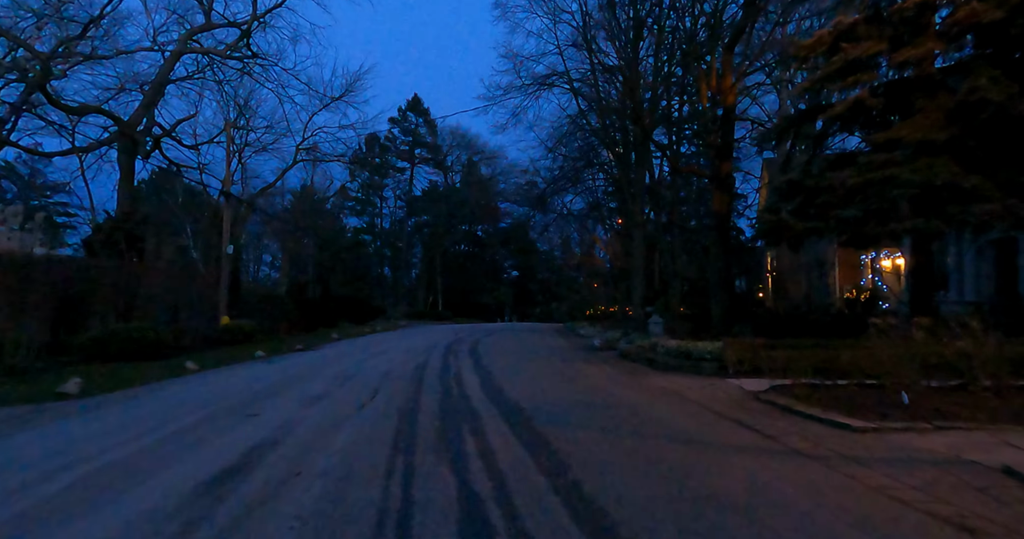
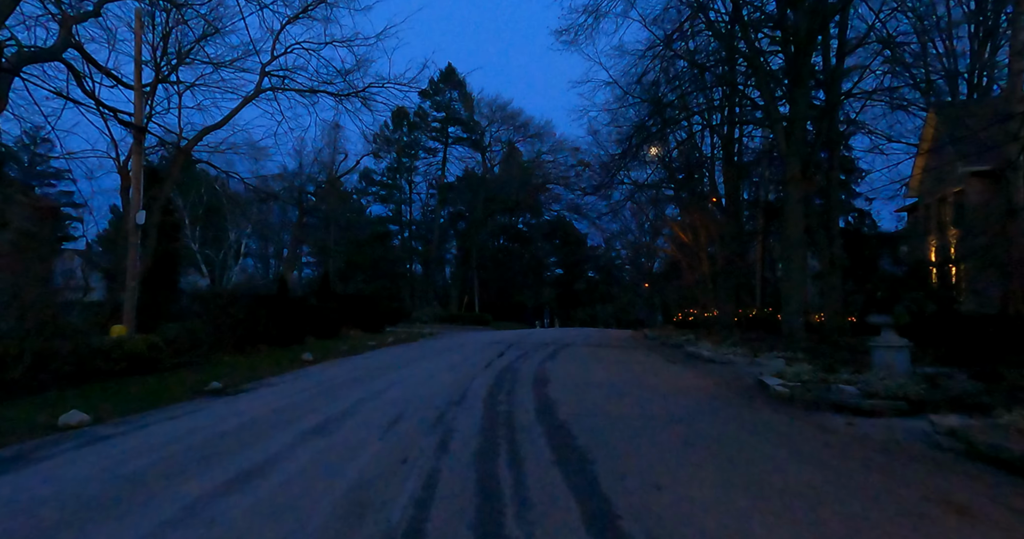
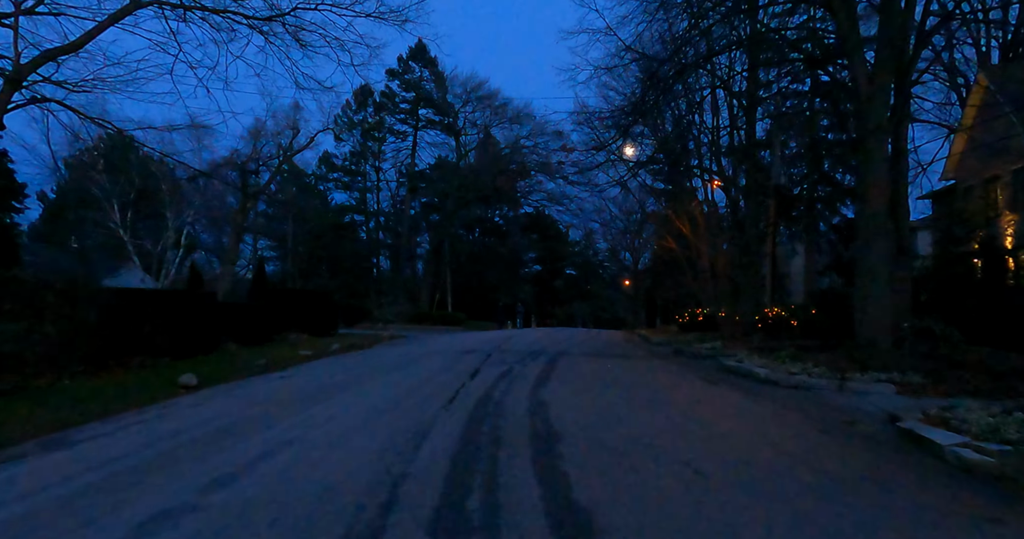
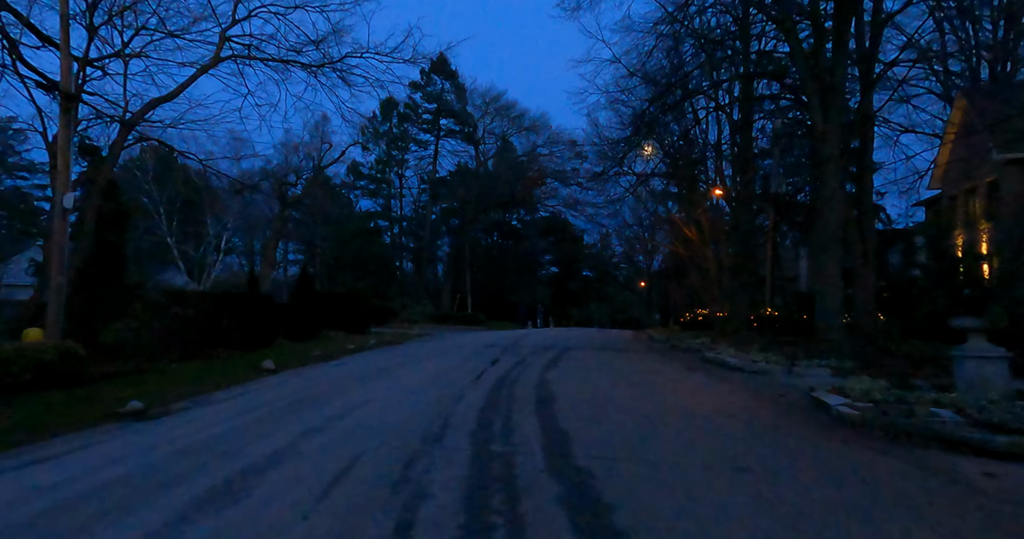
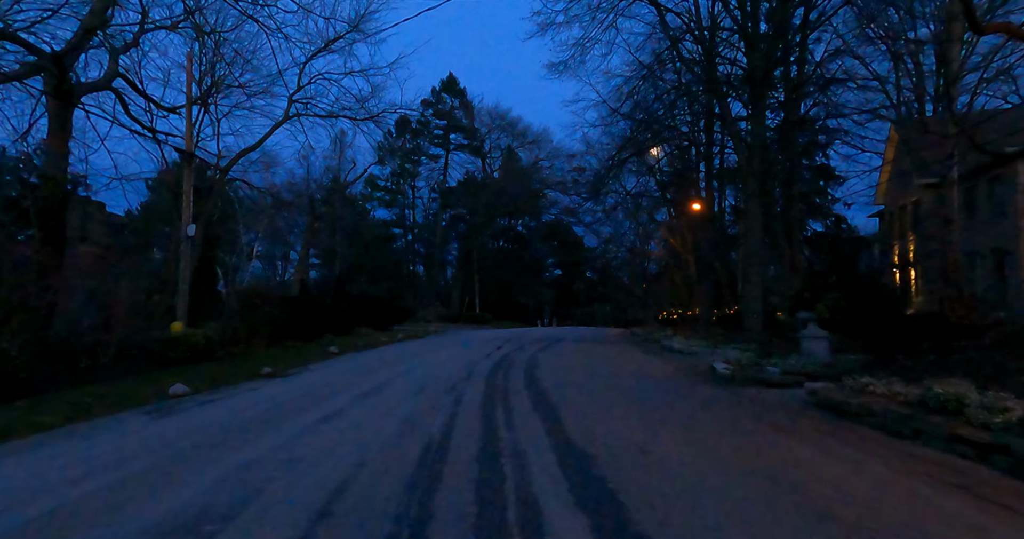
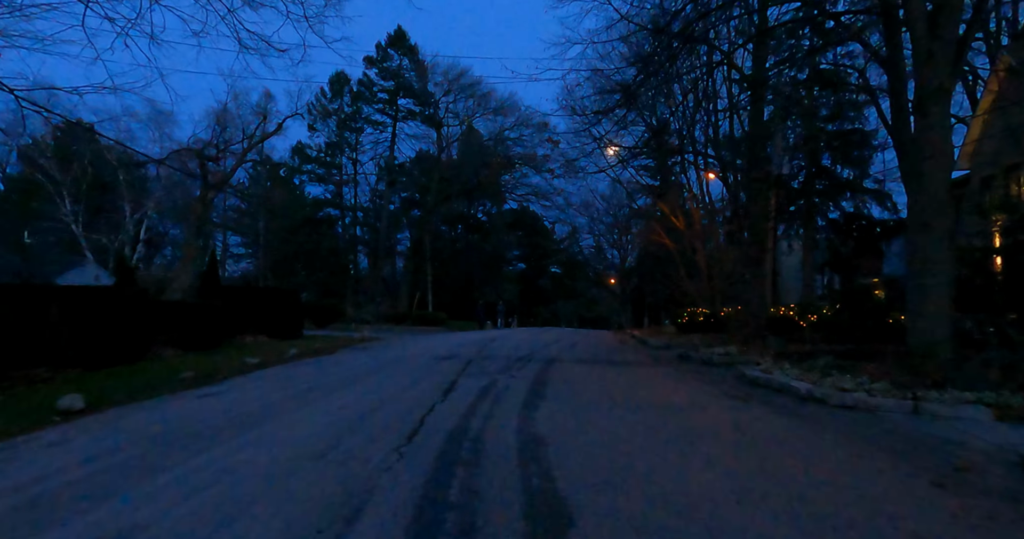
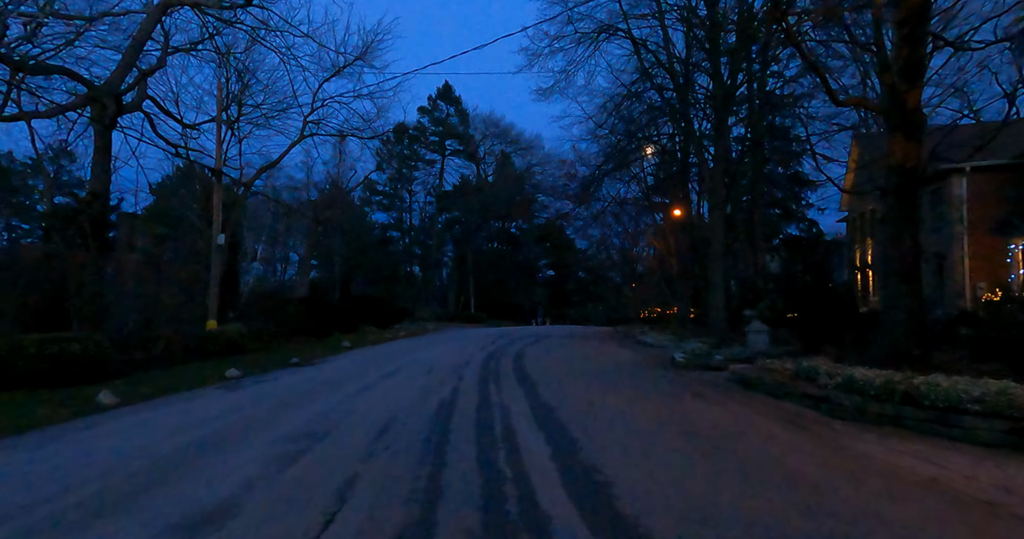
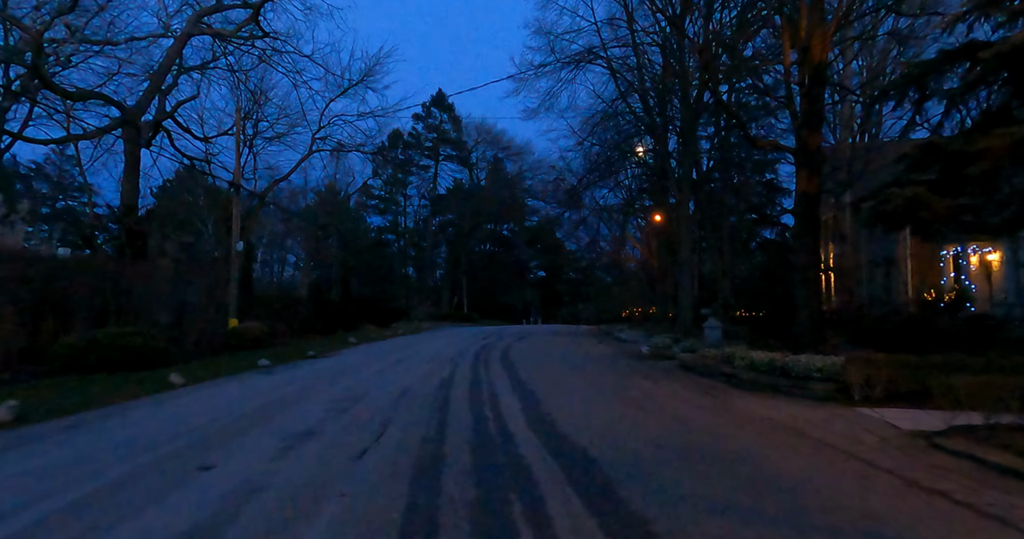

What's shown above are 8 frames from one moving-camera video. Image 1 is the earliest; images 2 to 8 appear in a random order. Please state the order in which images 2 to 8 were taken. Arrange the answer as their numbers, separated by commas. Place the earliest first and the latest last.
8, 7, 5, 2, 4, 3, 6
